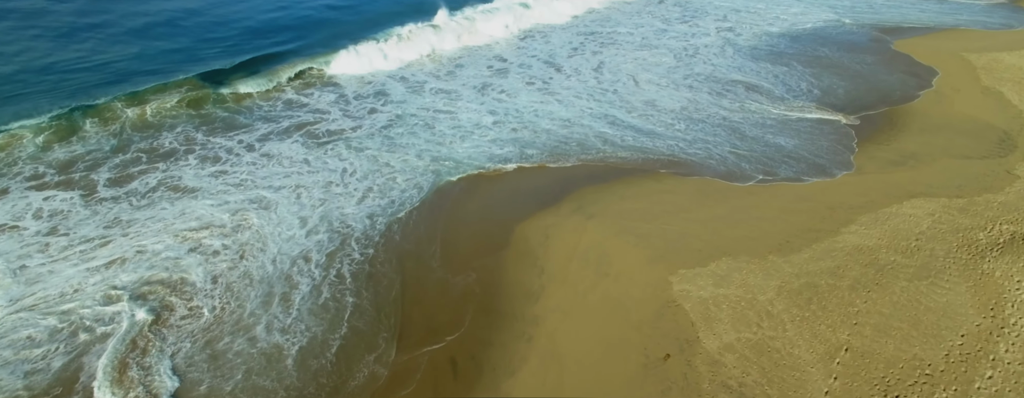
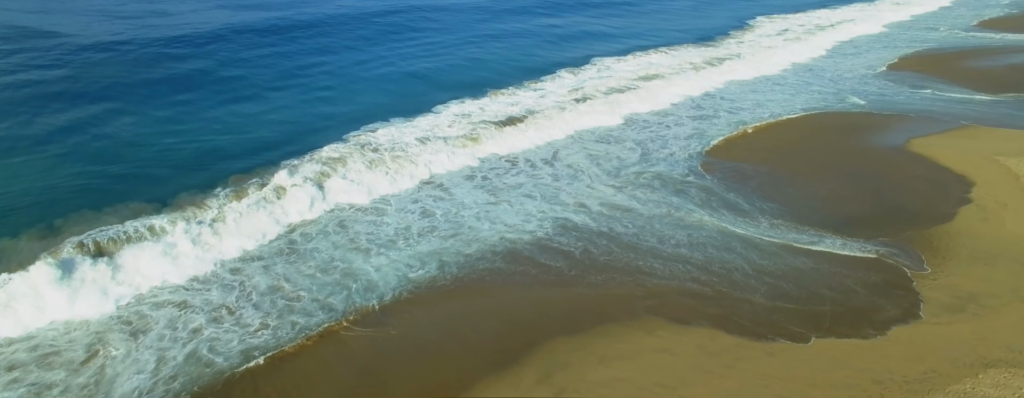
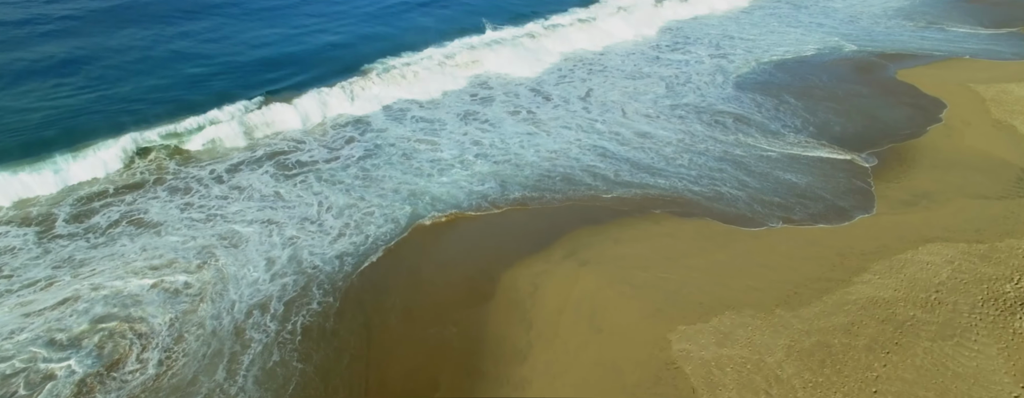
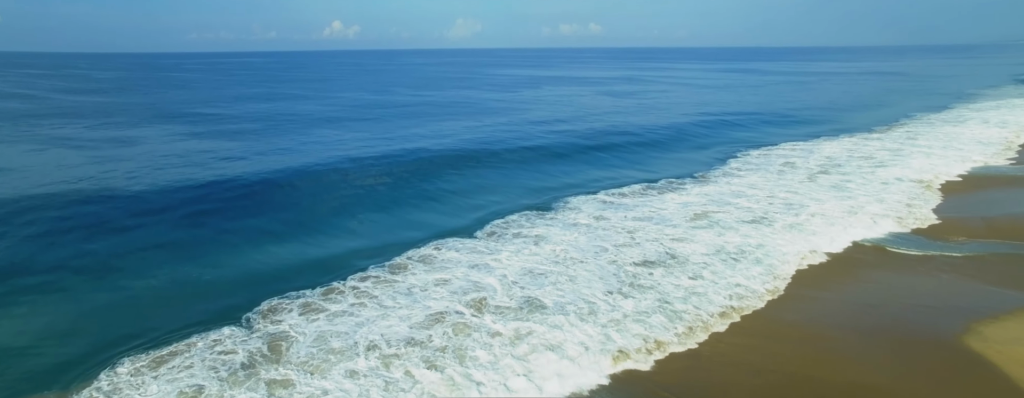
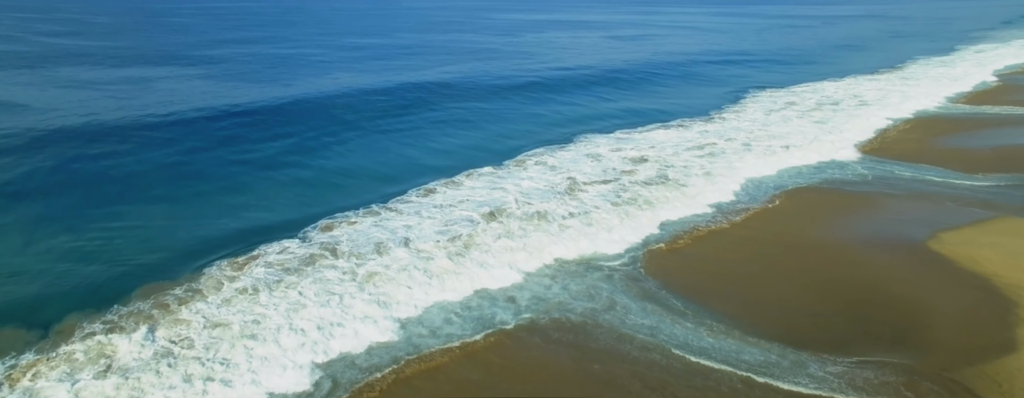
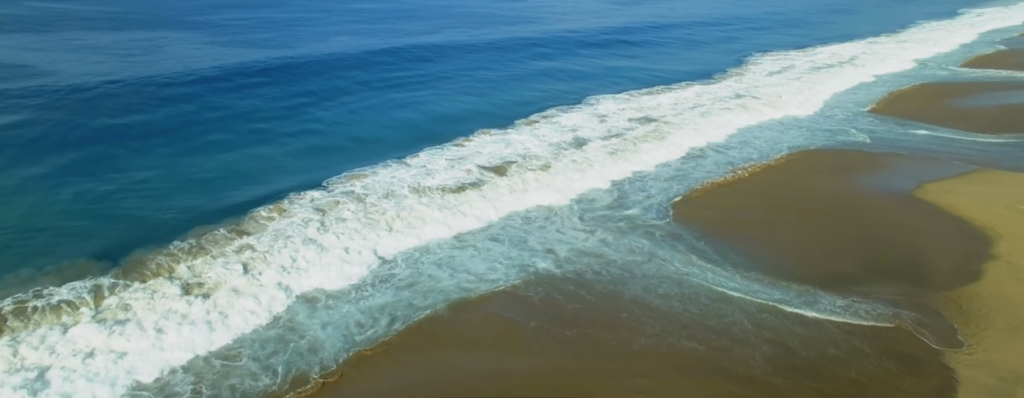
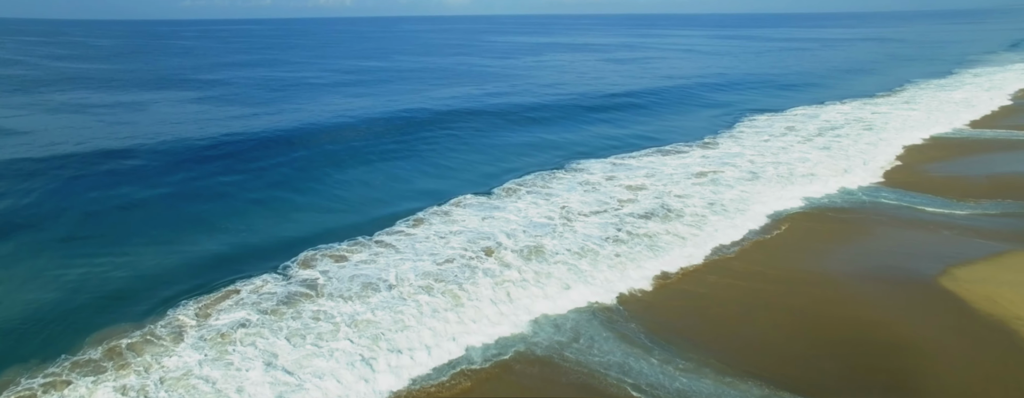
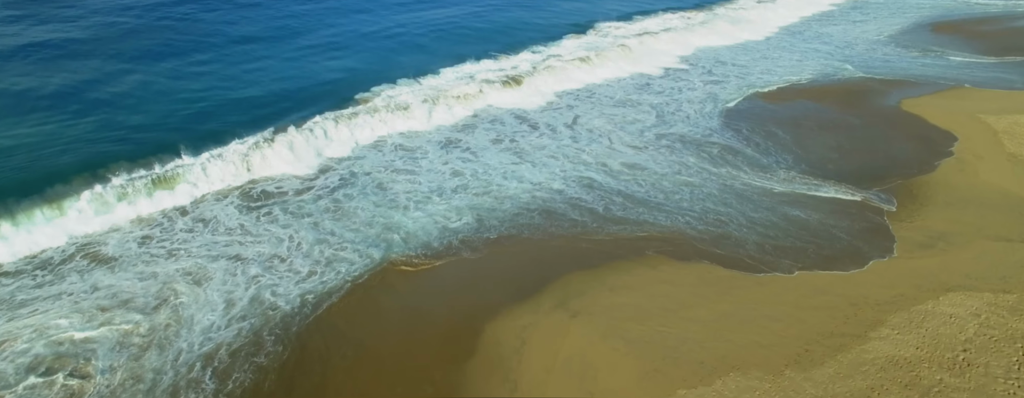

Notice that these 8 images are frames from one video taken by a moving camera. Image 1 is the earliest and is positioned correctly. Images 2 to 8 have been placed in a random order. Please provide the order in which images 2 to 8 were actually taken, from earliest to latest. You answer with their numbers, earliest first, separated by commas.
3, 8, 2, 6, 5, 7, 4
